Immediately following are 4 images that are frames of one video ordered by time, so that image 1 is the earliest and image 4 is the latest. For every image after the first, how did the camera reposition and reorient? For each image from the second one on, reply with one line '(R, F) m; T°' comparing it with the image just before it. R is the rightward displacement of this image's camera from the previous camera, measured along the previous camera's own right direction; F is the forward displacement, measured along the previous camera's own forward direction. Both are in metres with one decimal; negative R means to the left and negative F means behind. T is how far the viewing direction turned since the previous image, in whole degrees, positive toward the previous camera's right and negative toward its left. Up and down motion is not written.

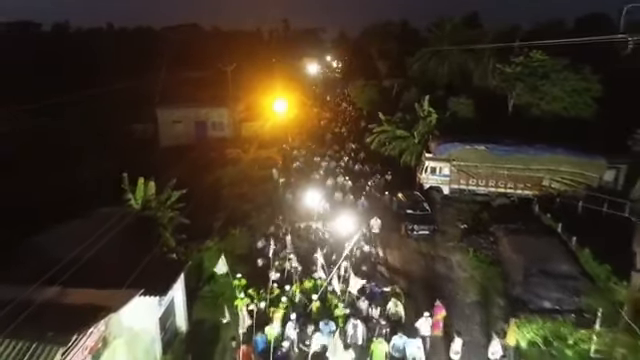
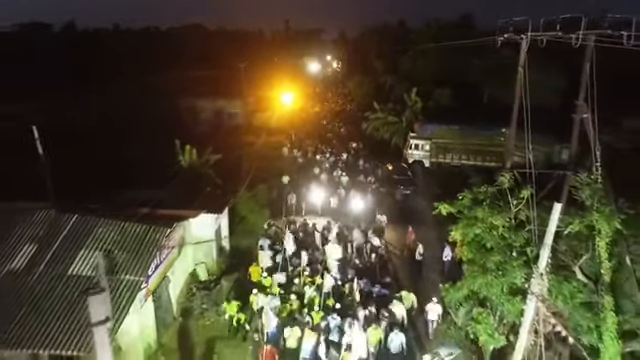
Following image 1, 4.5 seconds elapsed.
(-0.2, -5.0) m; 0°
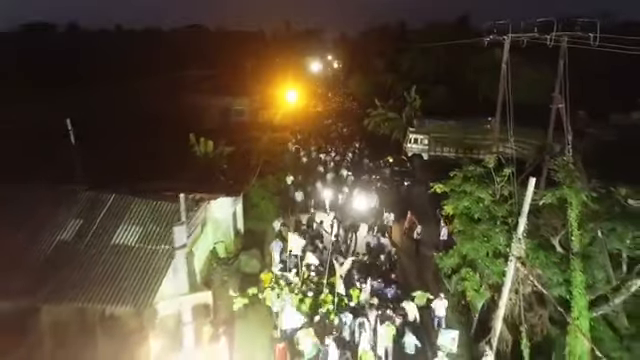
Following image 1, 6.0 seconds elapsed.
(-0.2, -1.7) m; 0°
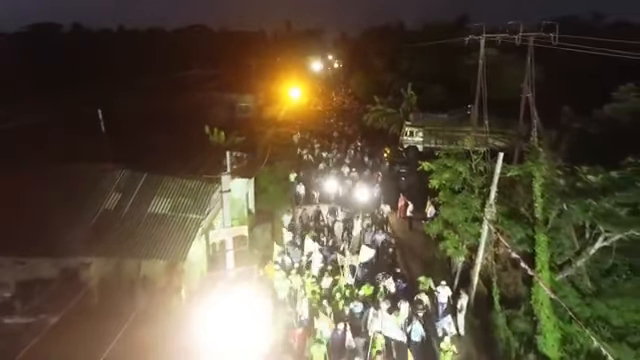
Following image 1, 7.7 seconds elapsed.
(-0.1, -2.3) m; 0°
